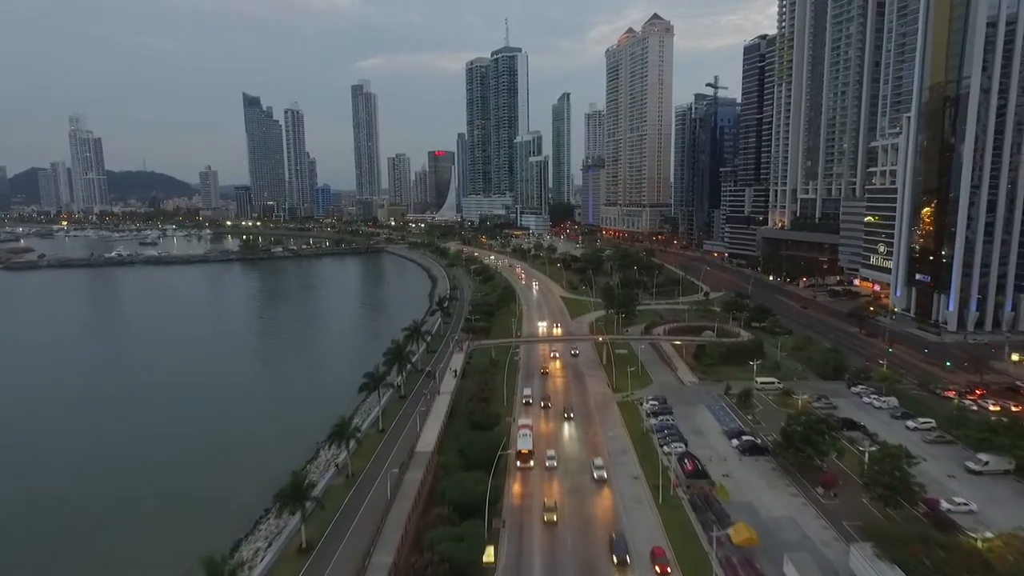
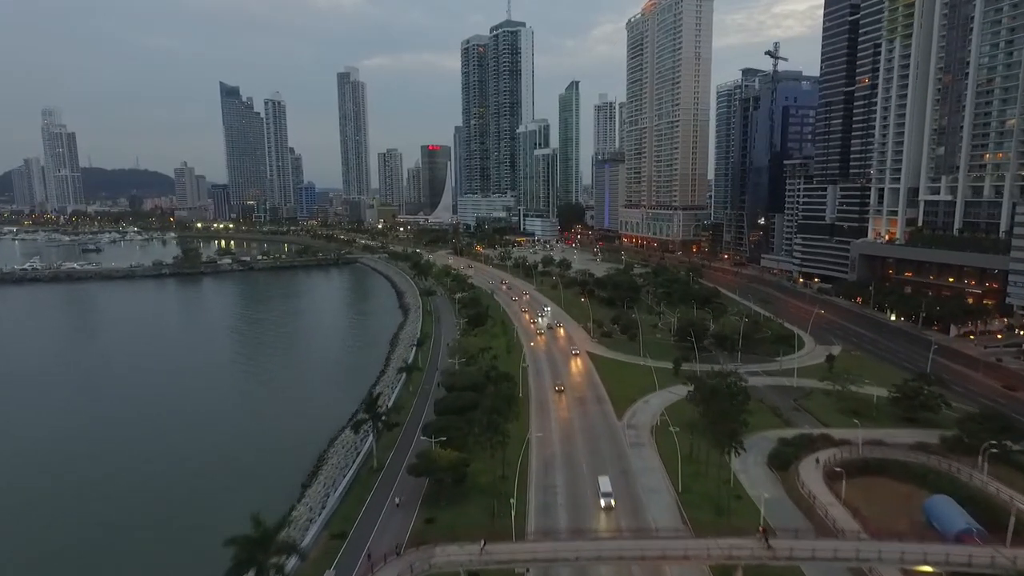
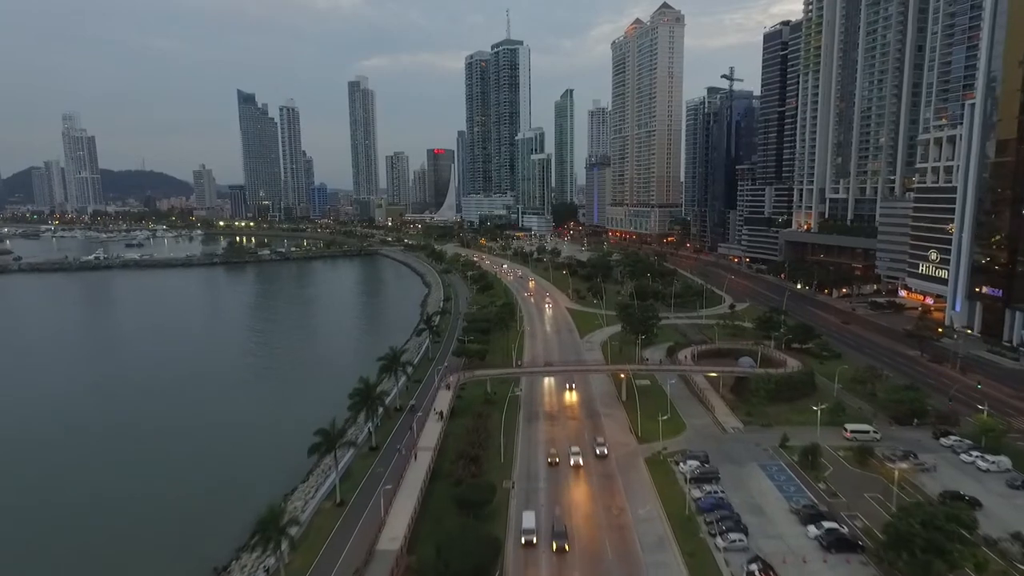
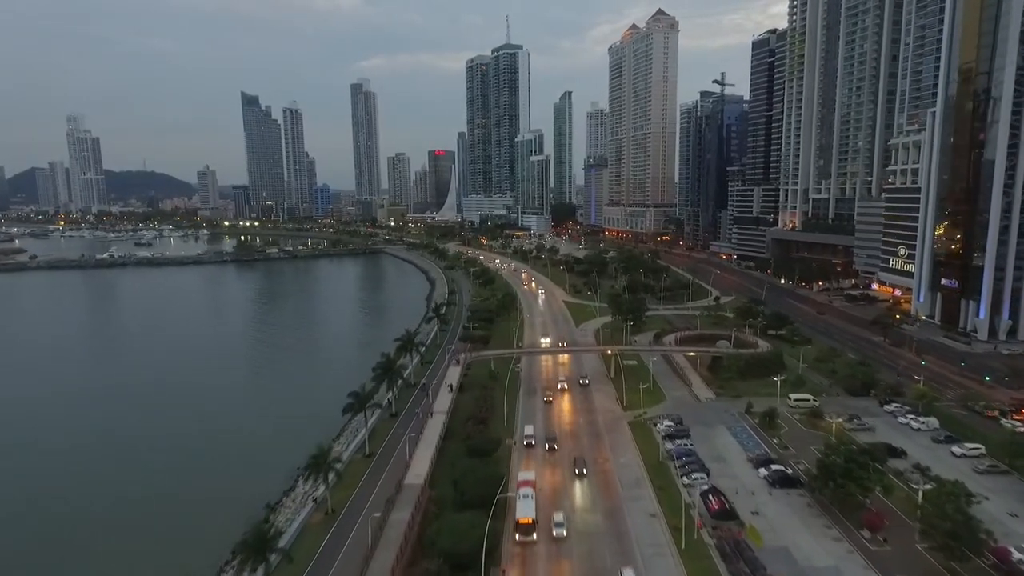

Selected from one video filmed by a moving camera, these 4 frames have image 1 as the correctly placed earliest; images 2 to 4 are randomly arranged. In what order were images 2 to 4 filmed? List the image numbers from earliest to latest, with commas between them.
4, 3, 2
